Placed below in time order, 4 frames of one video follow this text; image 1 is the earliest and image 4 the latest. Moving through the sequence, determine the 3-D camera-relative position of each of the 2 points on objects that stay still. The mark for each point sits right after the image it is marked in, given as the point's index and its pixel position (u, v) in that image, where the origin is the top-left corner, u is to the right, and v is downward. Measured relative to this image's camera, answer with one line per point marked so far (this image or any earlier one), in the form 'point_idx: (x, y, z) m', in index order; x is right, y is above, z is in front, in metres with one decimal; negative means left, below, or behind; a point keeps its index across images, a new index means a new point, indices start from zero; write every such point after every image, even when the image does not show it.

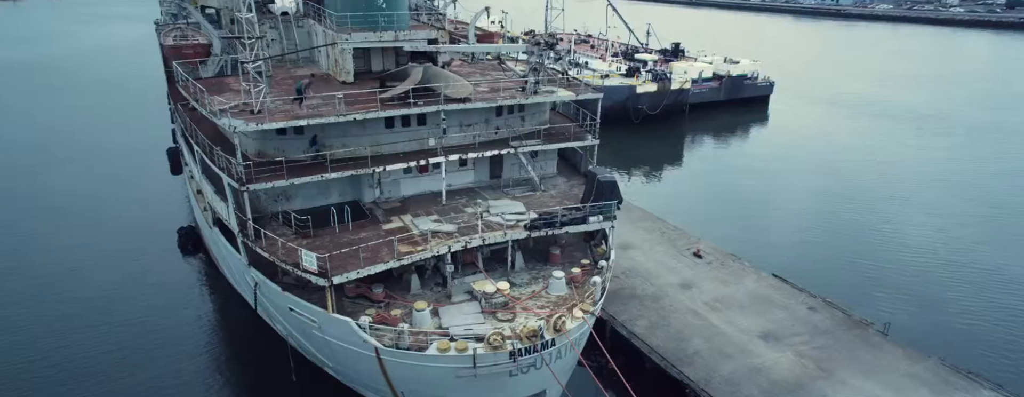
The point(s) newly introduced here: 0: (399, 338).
0: (-3.1, -3.9, +17.1) m
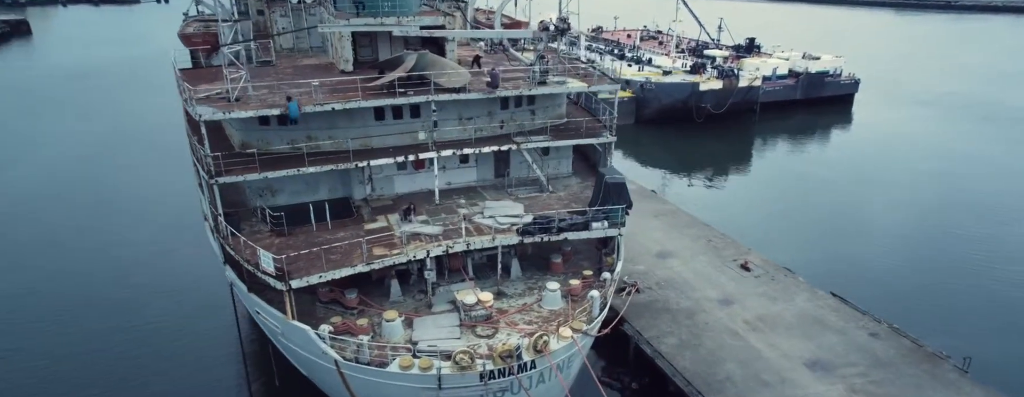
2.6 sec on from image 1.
0: (-3.8, -3.8, +15.4) m
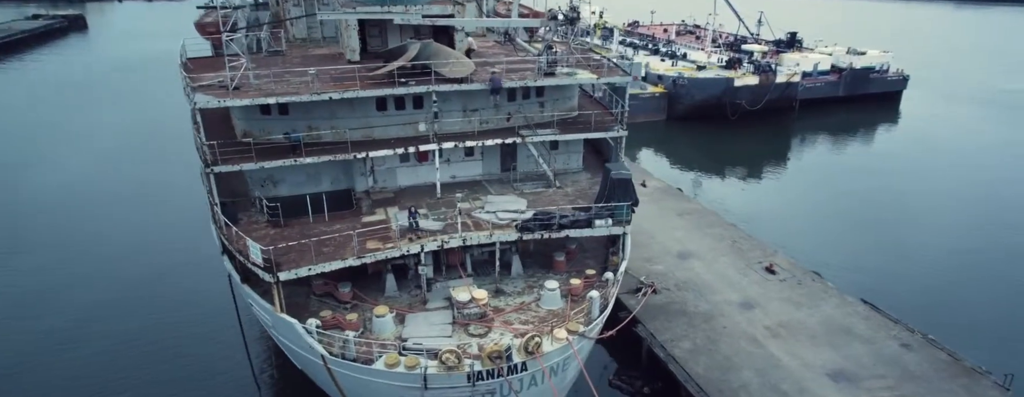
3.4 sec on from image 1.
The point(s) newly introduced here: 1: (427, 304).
0: (-4.1, -3.6, +15.0) m
1: (-2.3, -2.9, +17.1) m
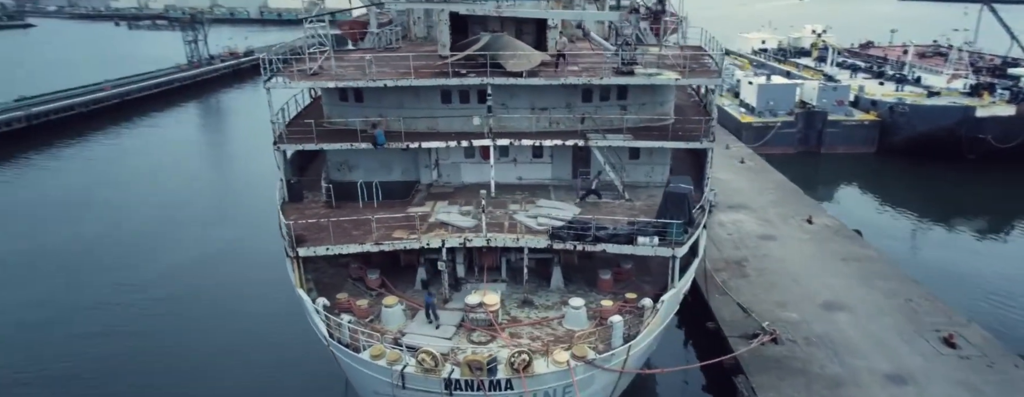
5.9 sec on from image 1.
0: (-4.1, -3.2, +14.9) m
1: (-1.7, -2.7, +16.2) m
